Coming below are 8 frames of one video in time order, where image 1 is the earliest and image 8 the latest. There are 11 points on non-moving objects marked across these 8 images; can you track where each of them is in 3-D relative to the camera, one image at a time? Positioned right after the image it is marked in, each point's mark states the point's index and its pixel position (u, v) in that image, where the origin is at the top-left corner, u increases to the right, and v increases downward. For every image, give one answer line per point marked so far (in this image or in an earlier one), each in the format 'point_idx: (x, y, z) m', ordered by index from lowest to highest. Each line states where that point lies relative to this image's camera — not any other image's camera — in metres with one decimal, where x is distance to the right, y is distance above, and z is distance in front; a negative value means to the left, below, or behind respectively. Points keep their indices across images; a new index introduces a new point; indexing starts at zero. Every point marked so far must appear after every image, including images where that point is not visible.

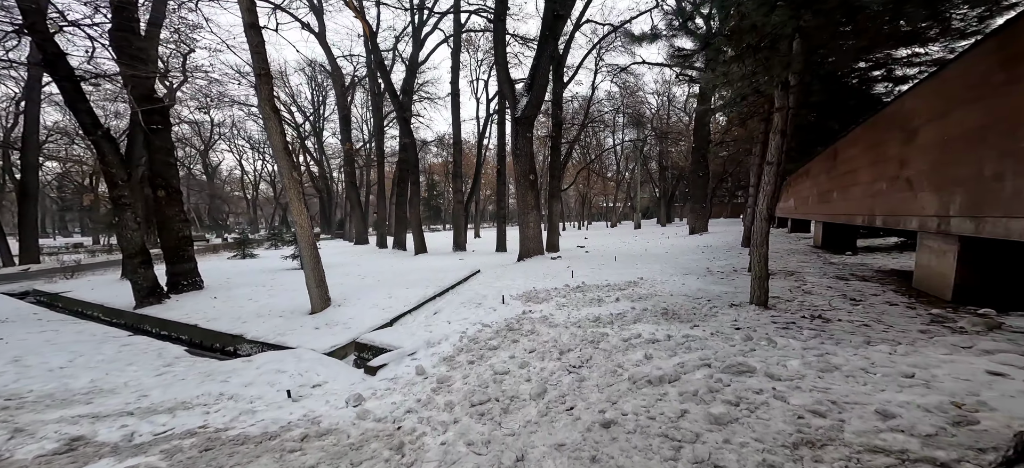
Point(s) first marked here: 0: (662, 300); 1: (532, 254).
0: (+2.1, -0.9, +5.4) m
1: (+0.7, -0.8, +14.3) m
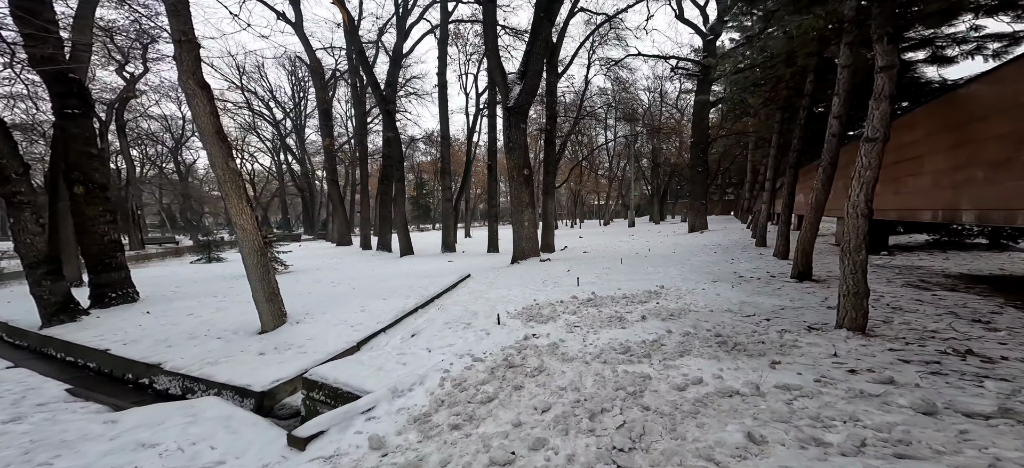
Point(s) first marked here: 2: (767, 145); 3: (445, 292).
0: (+2.1, -0.9, +4.2) m
1: (+0.5, -0.8, +13.1) m
2: (+9.9, +3.4, +15.0) m
3: (-1.2, -1.1, +7.5) m
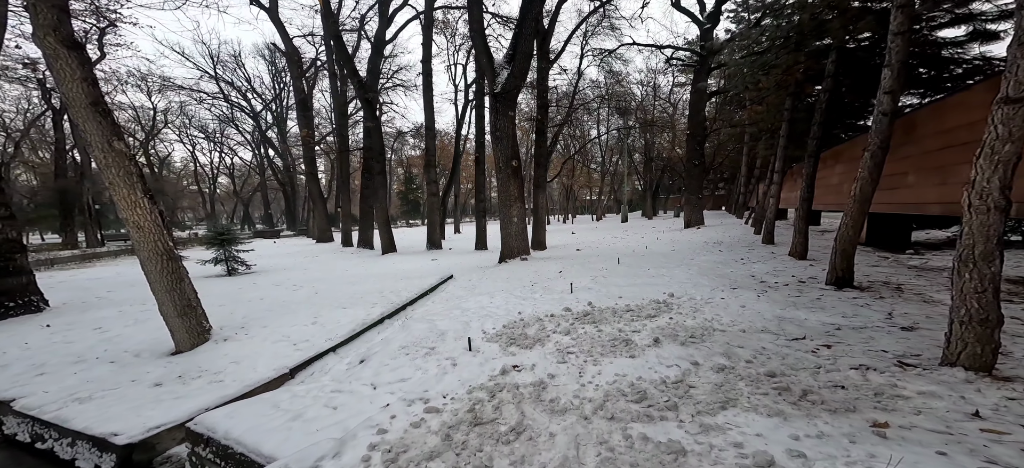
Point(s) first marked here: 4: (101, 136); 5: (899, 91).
0: (+1.9, -0.9, +3.3) m
1: (0.0, -0.7, +12.1) m
2: (+9.4, +3.5, +14.2) m
3: (-1.5, -1.1, +6.5) m
4: (-3.8, +0.9, +3.6) m
5: (+4.3, +1.6, +4.3) m
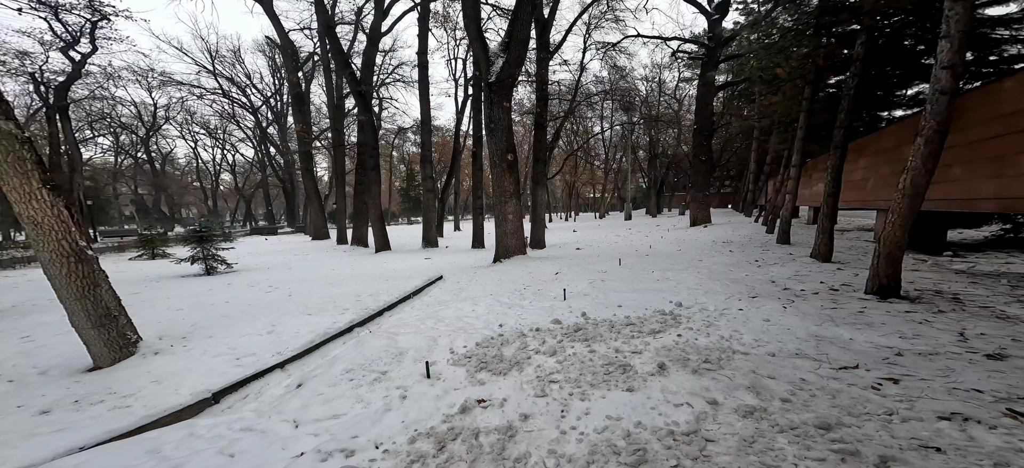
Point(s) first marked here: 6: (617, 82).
0: (+1.7, -0.9, +2.5) m
1: (-0.1, -0.6, +11.4) m
2: (+9.3, +3.6, +13.3) m
3: (-1.7, -1.0, +5.8) m
4: (-4.0, +1.0, +2.9) m
5: (+4.1, +1.6, +3.5) m
6: (+5.3, +7.6, +19.3) m
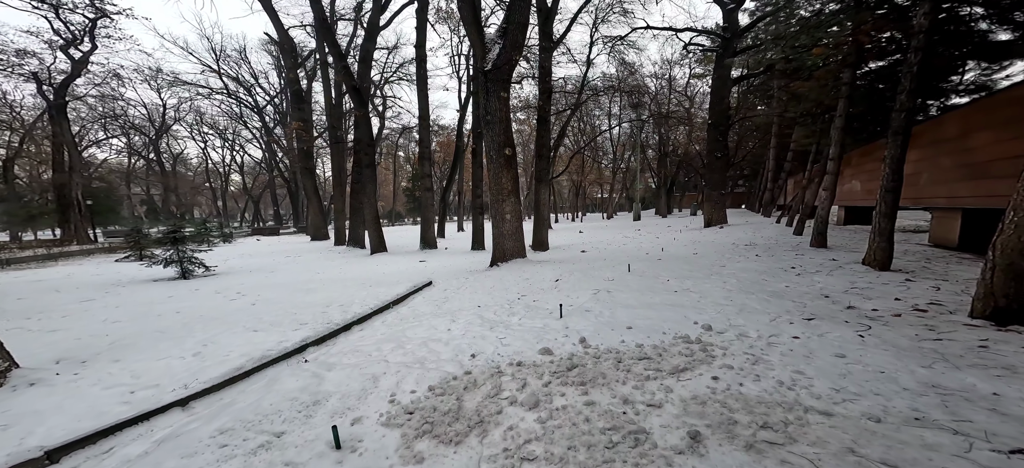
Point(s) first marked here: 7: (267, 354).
0: (+1.4, -0.9, +1.5) m
1: (-0.1, -0.6, +10.4) m
2: (+9.4, +3.5, +12.1) m
3: (-1.9, -1.0, +4.9) m
4: (-4.2, +1.0, +2.1) m
5: (+3.9, +1.6, +2.5) m
6: (+5.5, +7.5, +18.2) m
7: (-2.3, -1.2, +3.5) m
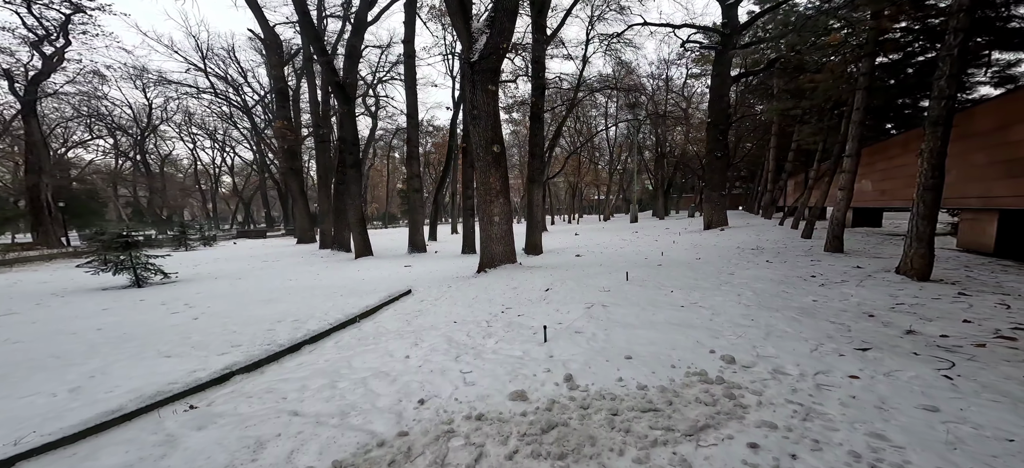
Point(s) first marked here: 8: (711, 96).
0: (+1.2, -1.0, +0.8) m
1: (-0.4, -0.7, +9.7) m
2: (+9.1, +3.4, +11.5) m
3: (-2.1, -1.1, +4.1) m
4: (-4.4, +0.9, +1.3) m
5: (+3.7, +1.5, +1.8) m
6: (+5.1, +7.4, +17.6) m
7: (-2.5, -1.2, +2.8) m
8: (+8.6, +5.9, +16.5) m
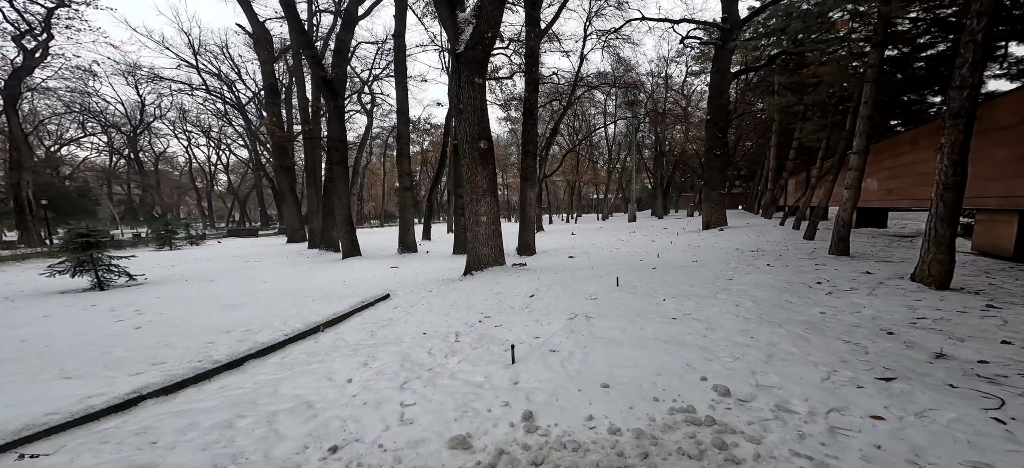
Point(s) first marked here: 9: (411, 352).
0: (+0.9, -1.0, +0.3) m
1: (-0.6, -0.7, +9.2) m
2: (+8.8, +3.4, +11.0) m
3: (-2.4, -1.1, +3.6) m
4: (-4.7, +0.9, +0.9) m
5: (+3.4, +1.5, +1.3) m
6: (+4.9, +7.4, +17.1) m
7: (-2.8, -1.2, +2.3) m
8: (+8.3, +5.9, +16.0) m
9: (-0.9, -1.0, +3.3) m
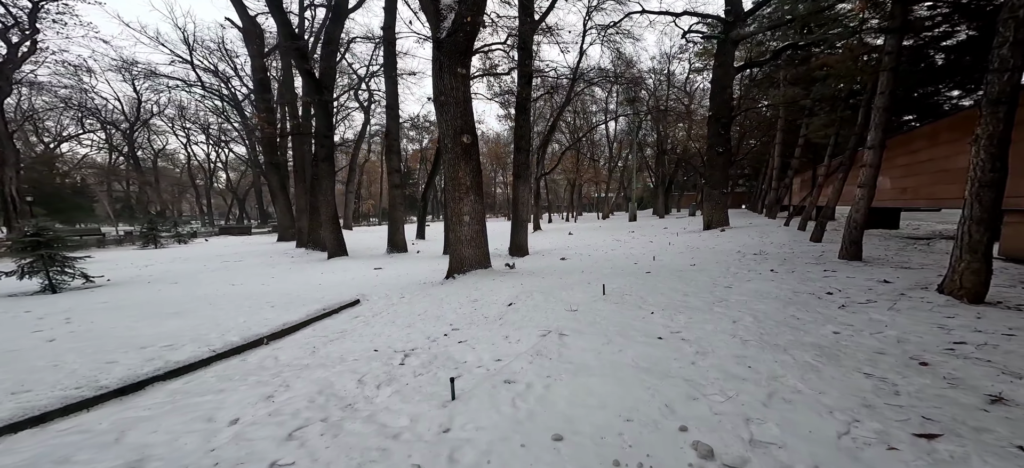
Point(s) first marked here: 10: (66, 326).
0: (+0.6, -1.0, -0.2) m
1: (-1.0, -0.7, +8.7) m
2: (+8.5, +3.3, +10.4) m
3: (-2.8, -1.1, +3.1) m
4: (-5.1, +0.9, +0.3) m
5: (+3.0, +1.5, +0.7) m
6: (+4.6, +7.4, +16.4) m
7: (-3.2, -1.3, +1.8) m
8: (+8.1, +5.9, +15.3) m
9: (-1.3, -1.0, +2.7) m
10: (-5.3, -1.1, +4.6) m
